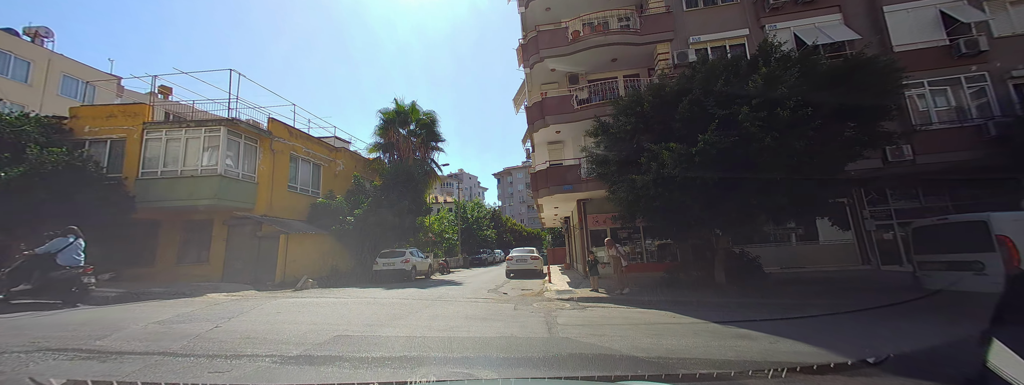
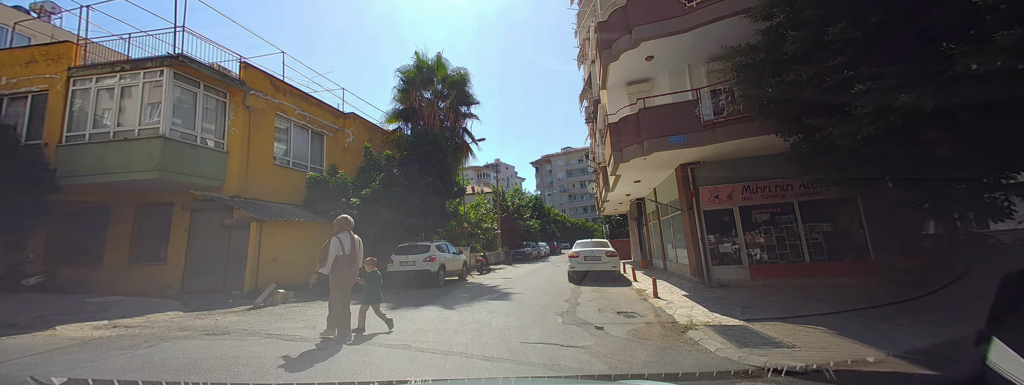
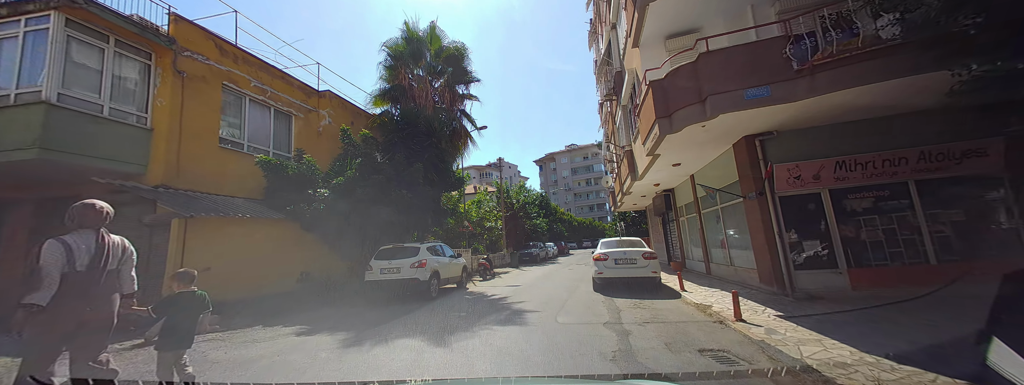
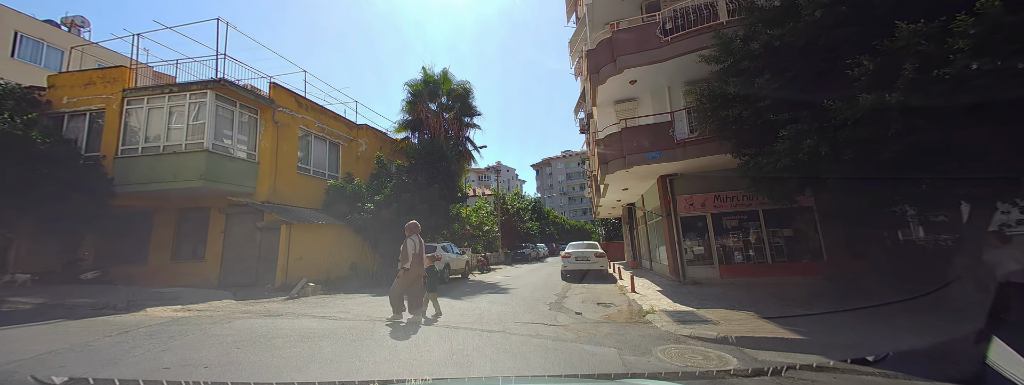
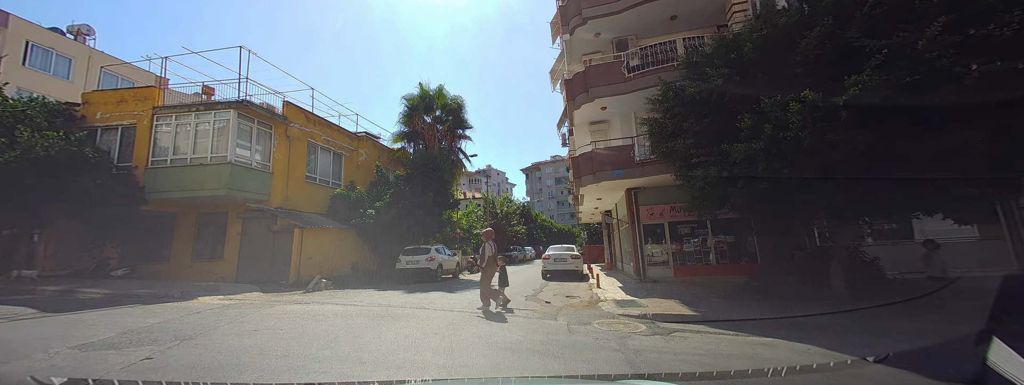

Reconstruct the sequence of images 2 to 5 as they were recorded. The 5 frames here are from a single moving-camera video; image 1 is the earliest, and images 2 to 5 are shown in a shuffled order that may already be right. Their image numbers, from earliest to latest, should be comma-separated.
5, 4, 2, 3
